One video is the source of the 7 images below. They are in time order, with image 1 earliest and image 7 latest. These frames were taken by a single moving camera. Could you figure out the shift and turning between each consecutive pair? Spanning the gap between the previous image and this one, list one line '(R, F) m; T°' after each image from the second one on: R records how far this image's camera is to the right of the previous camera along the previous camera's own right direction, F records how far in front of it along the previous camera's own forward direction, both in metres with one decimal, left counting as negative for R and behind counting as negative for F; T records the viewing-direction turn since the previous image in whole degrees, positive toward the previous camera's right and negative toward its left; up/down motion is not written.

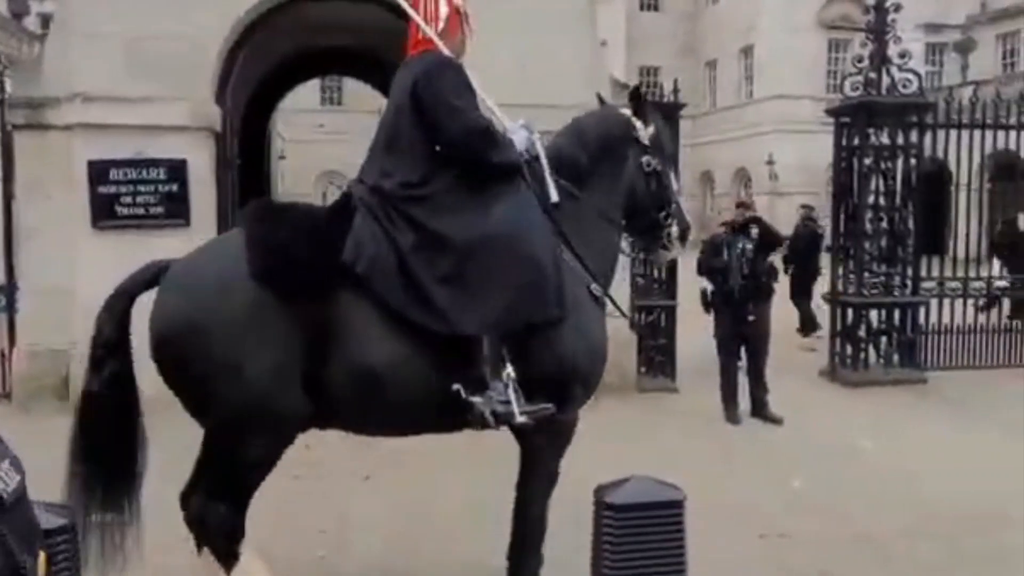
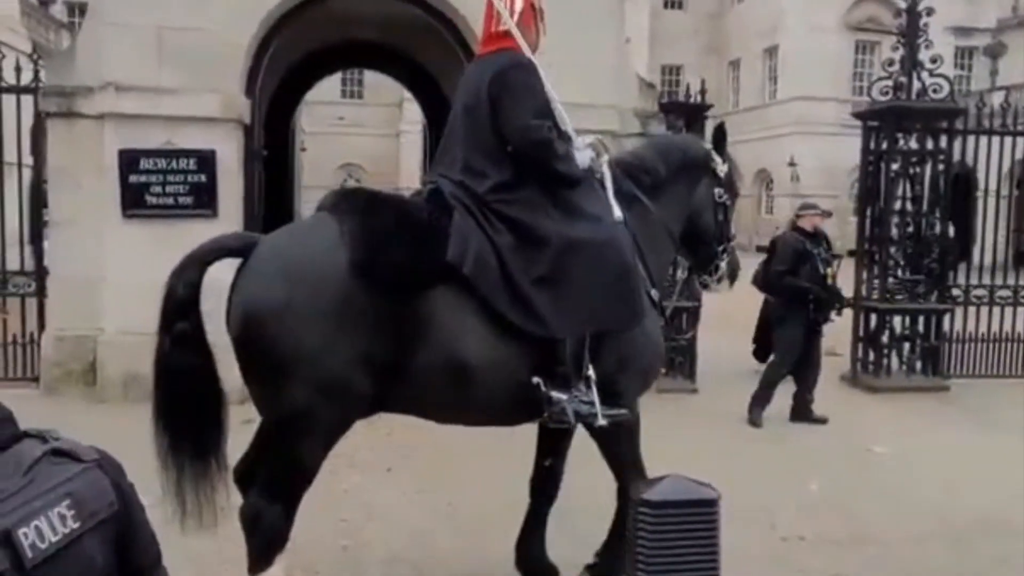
(-0.1, 0.0) m; -1°
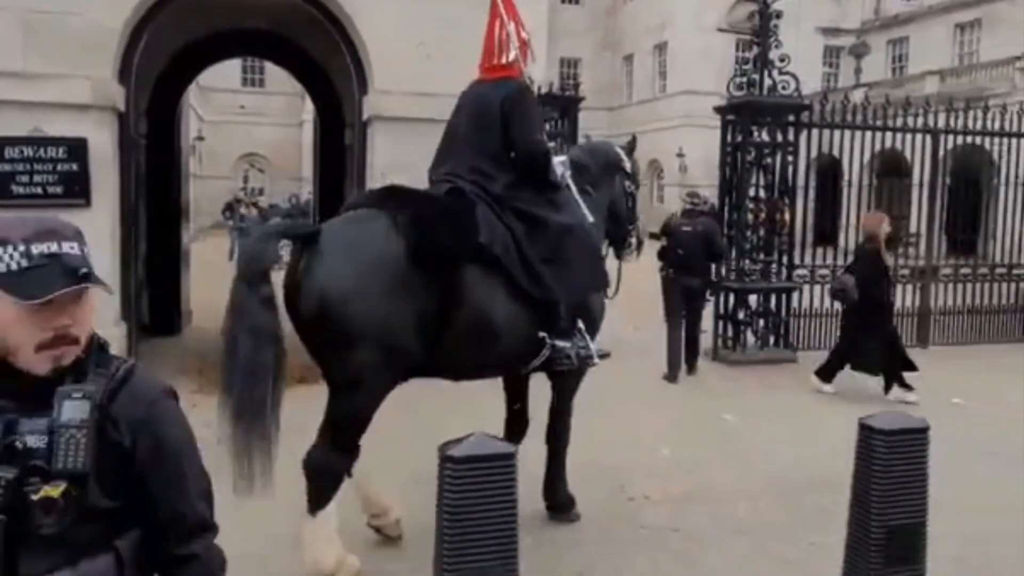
(+0.5, -0.4) m; +6°
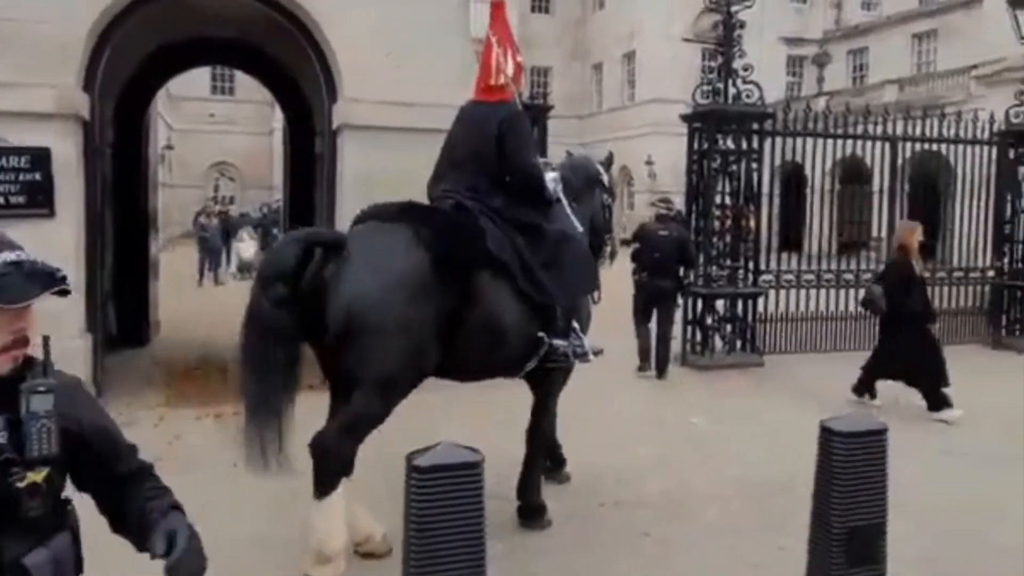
(0.0, -0.1) m; +2°
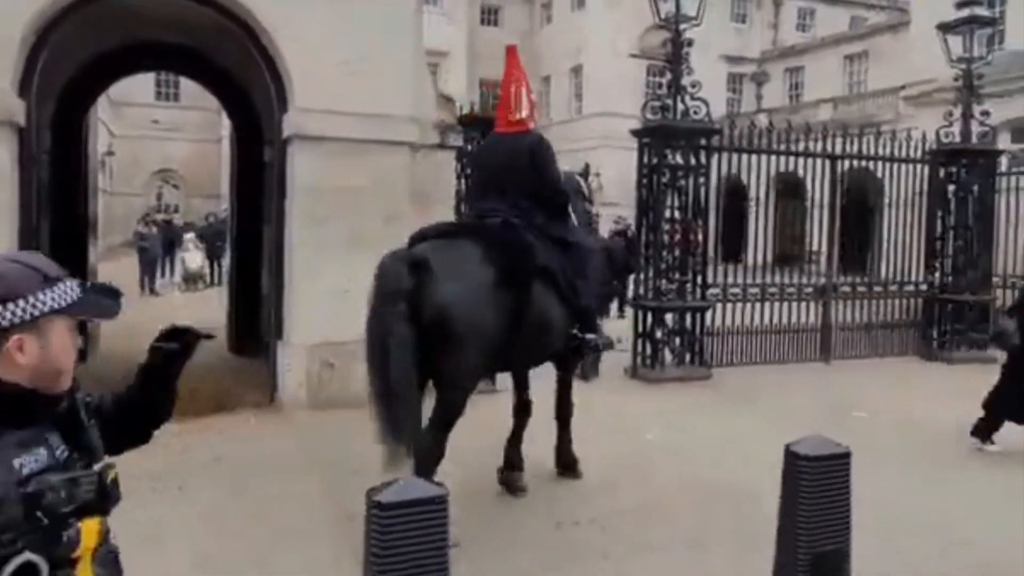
(-0.3, -0.2) m; +5°
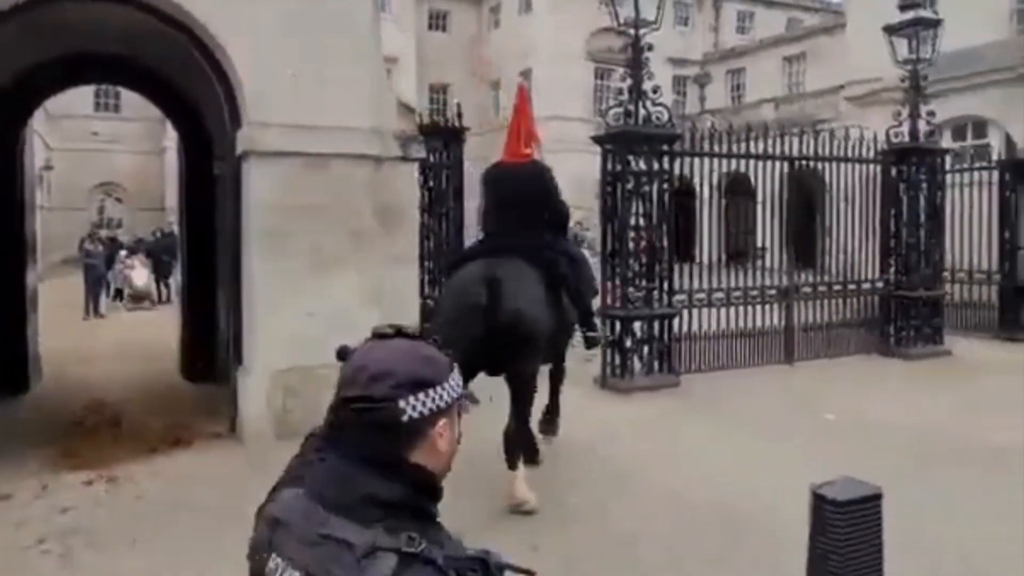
(-0.8, -0.2) m; +6°
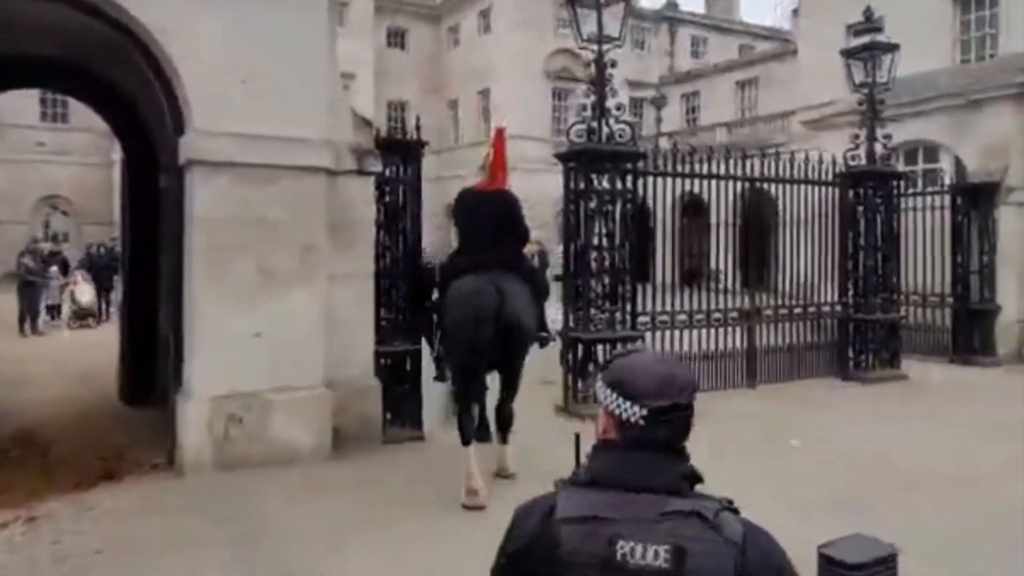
(-0.1, +0.2) m; +4°
